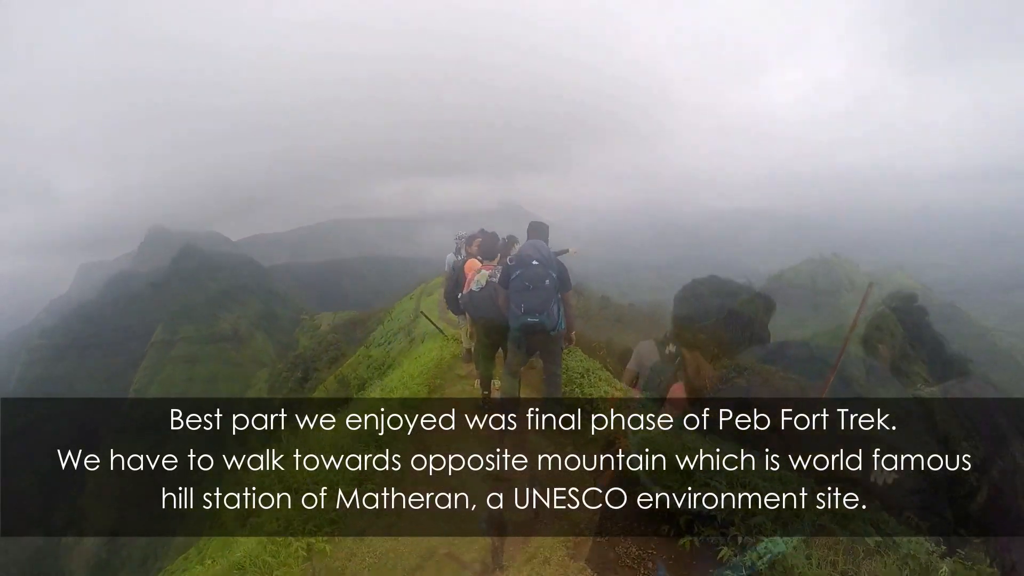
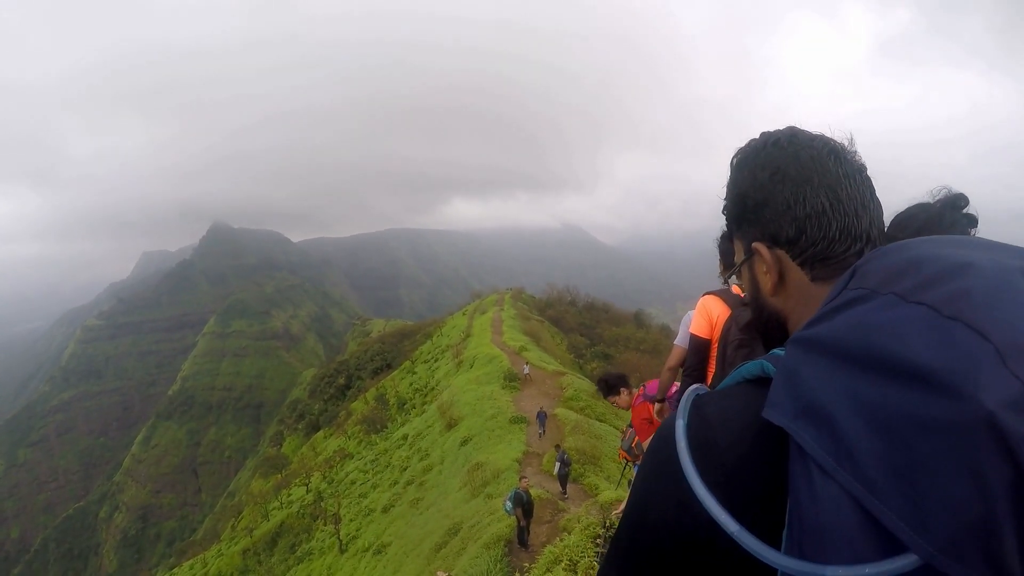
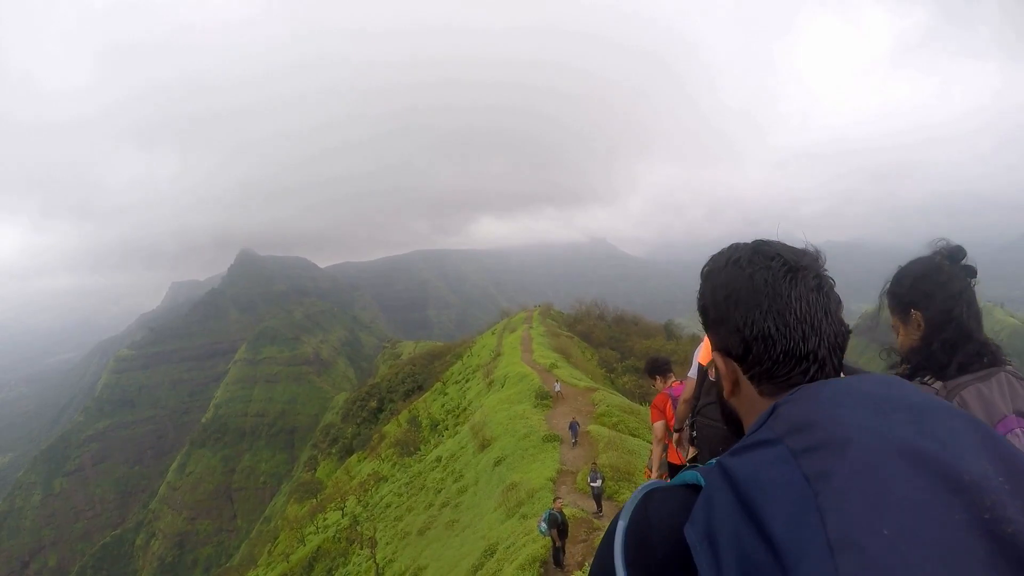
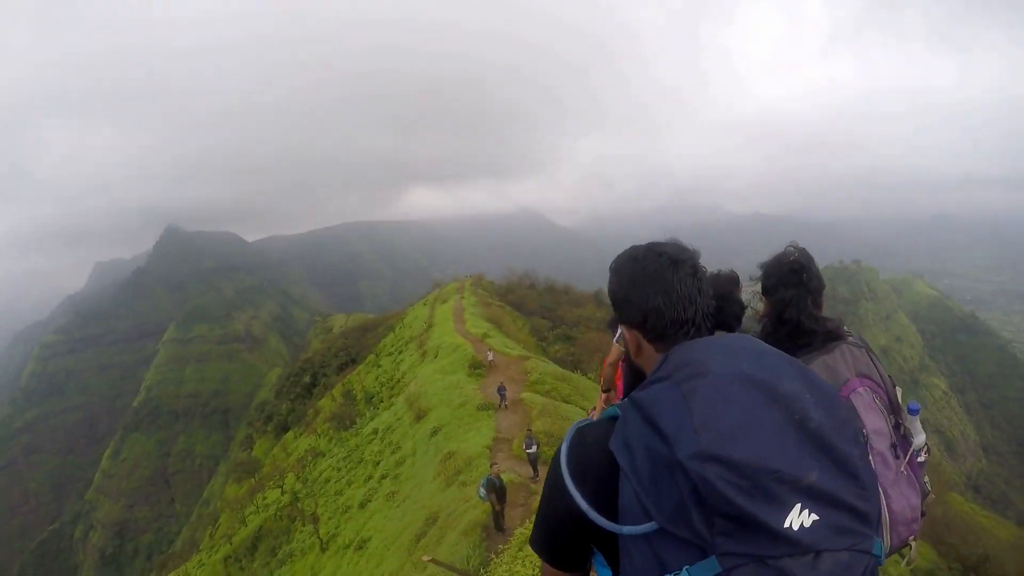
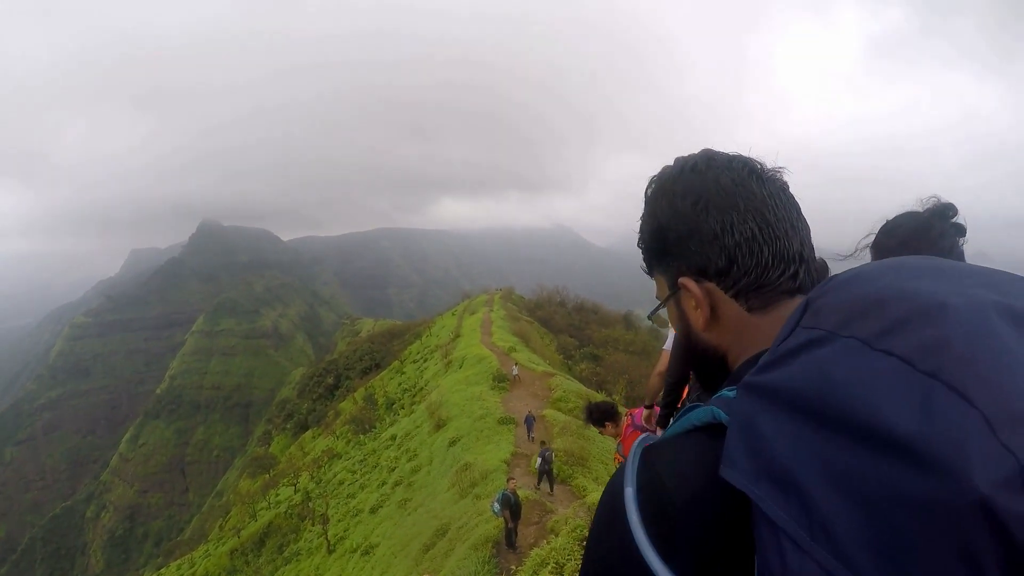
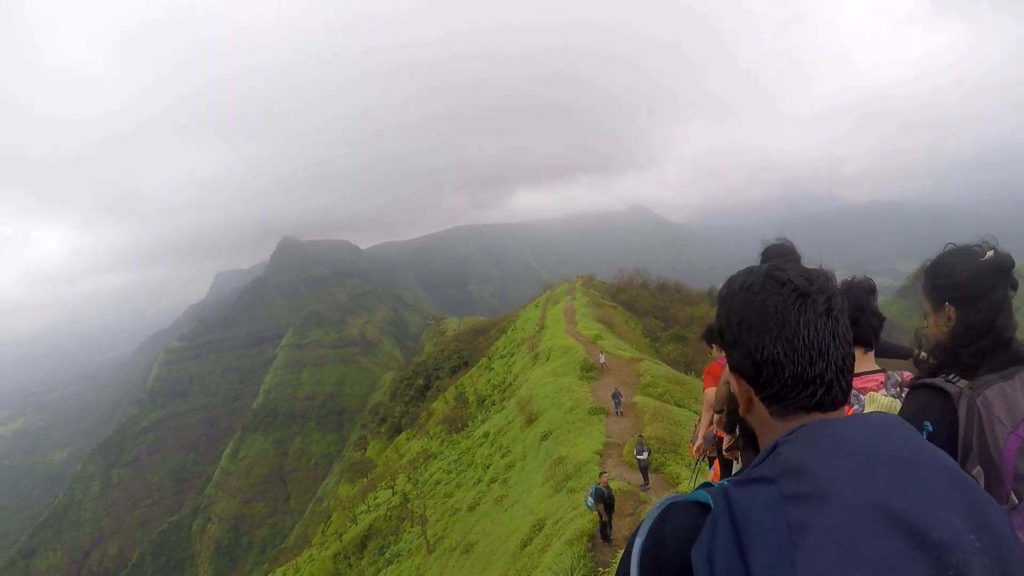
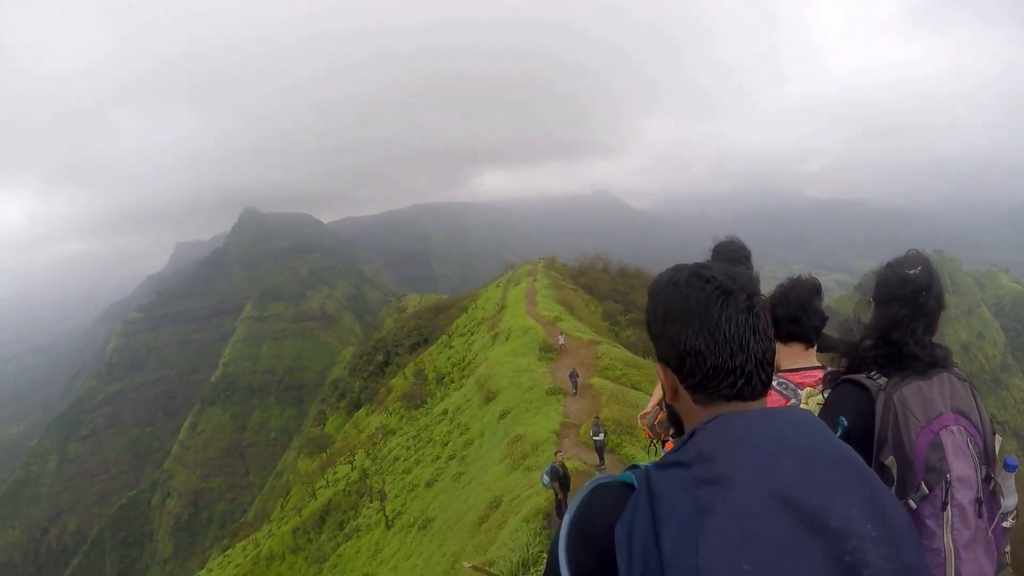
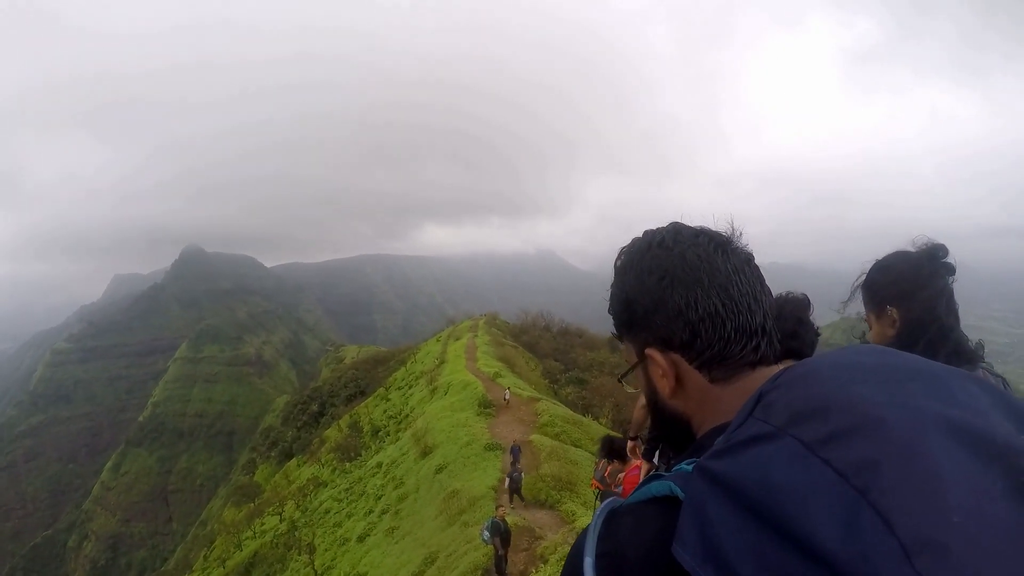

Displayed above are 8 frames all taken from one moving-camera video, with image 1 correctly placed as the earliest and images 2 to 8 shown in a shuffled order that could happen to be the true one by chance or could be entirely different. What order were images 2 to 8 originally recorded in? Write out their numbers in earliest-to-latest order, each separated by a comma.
4, 7, 6, 3, 2, 5, 8
